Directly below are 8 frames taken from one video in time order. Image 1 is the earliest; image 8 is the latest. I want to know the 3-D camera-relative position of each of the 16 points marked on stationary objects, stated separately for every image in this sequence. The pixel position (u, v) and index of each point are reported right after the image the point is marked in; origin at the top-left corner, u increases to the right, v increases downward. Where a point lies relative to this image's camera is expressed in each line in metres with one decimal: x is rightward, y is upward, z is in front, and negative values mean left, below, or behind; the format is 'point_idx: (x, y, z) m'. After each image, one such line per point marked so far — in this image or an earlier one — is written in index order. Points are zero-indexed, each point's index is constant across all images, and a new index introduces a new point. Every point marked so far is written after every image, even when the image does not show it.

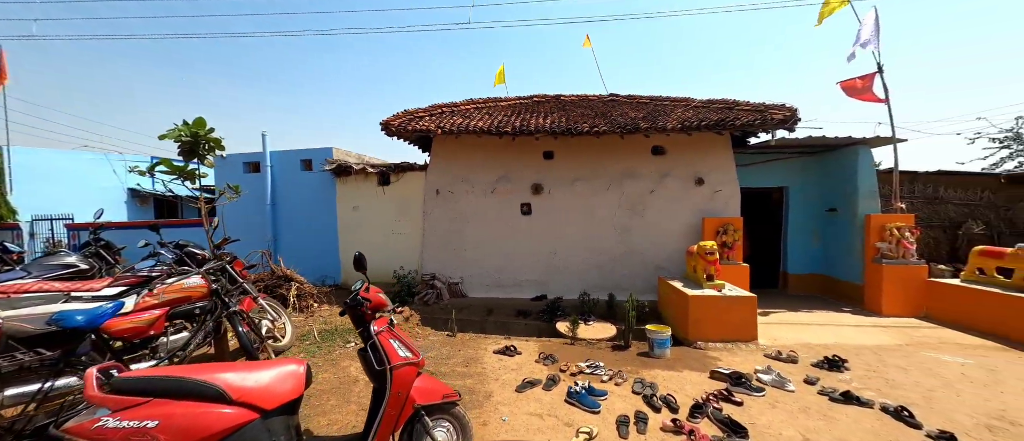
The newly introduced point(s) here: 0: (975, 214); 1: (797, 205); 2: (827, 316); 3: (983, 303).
0: (+9.7, +0.1, +6.8) m
1: (+6.0, +0.3, +7.0) m
2: (+5.3, -1.6, +5.6) m
3: (+6.7, -1.2, +4.6) m
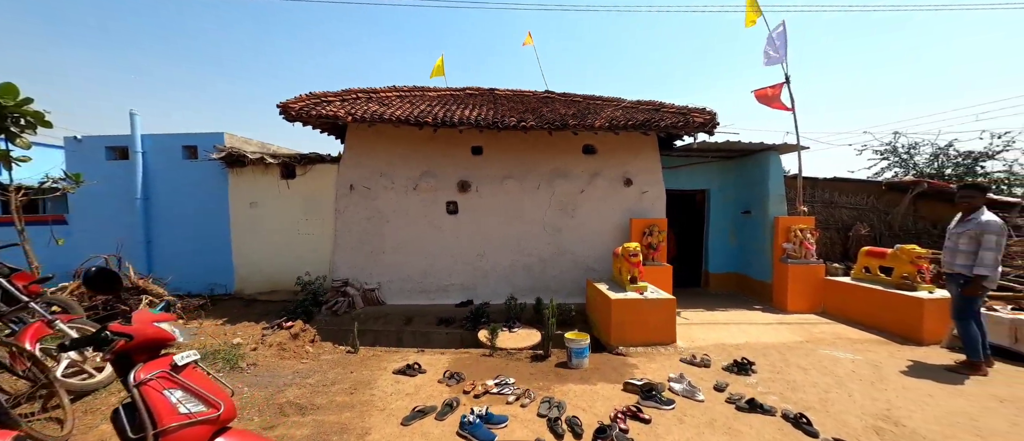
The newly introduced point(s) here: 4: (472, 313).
0: (+8.1, +0.1, +7.6) m
1: (+4.5, +0.3, +7.2) m
2: (+4.0, -1.6, +5.8) m
3: (+5.5, -1.2, +5.0) m
4: (-0.7, -1.5, +5.4) m
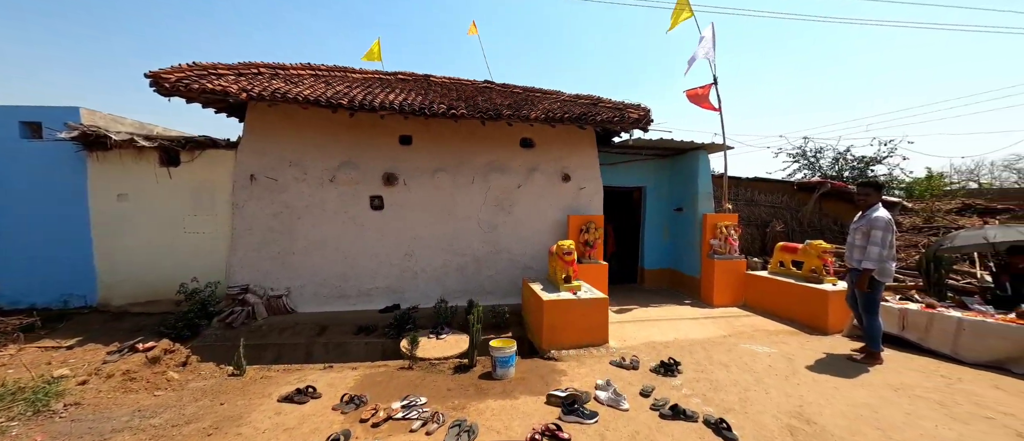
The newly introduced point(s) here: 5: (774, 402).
0: (+6.7, +0.1, +8.2) m
1: (+3.1, +0.4, +7.4) m
2: (+2.8, -1.6, +5.8) m
3: (+4.4, -1.2, +5.3) m
4: (-1.7, -1.5, +4.9) m
5: (+2.2, -1.5, +2.8) m
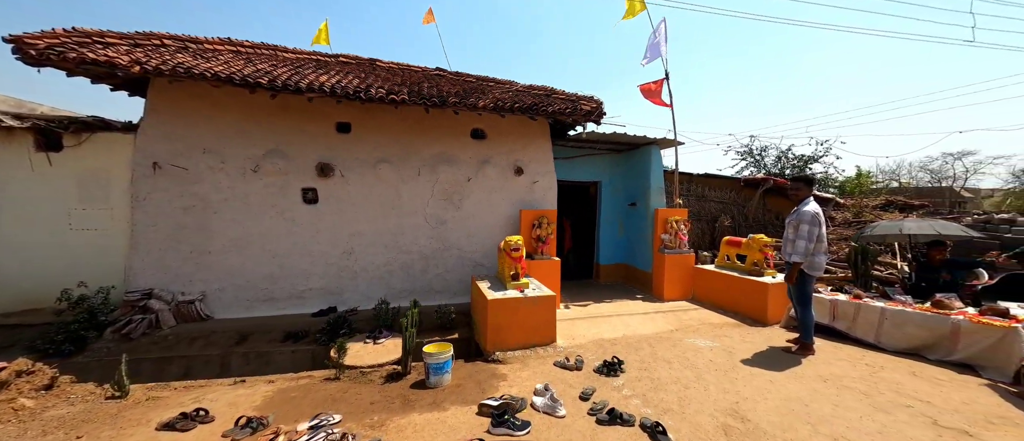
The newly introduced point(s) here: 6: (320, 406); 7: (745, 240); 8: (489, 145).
0: (+5.6, +0.3, +8.5) m
1: (+2.1, +0.5, +7.4) m
2: (+2.0, -1.5, +5.8) m
3: (+3.6, -1.1, +5.5) m
4: (-2.5, -1.4, +4.5) m
5: (+1.7, -1.5, +2.7) m
6: (-1.6, -1.5, +2.7) m
7: (+4.0, -0.3, +5.6) m
8: (-0.4, +1.3, +5.7) m
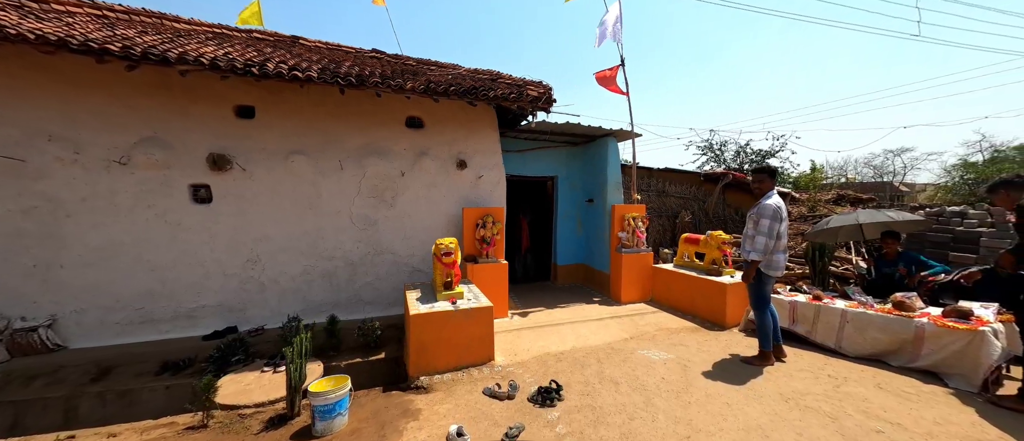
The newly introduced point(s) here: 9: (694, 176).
0: (+4.5, +0.4, +8.3) m
1: (+1.1, +0.5, +6.9) m
2: (+1.1, -1.5, +5.4) m
3: (+2.7, -1.0, +5.1) m
4: (-3.3, -1.4, +3.7) m
5: (+1.0, -1.5, +2.2) m
6: (-2.2, -1.6, +2.0) m
7: (+3.1, -0.3, +5.3) m
8: (-1.3, +1.3, +5.1) m
9: (+4.9, +1.2, +8.6) m
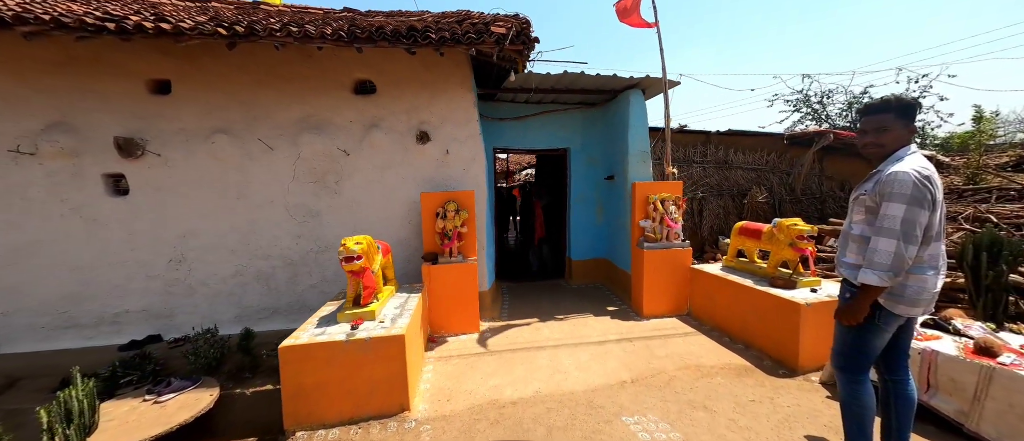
0: (+4.7, +0.7, +6.2) m
1: (+1.1, +0.8, +5.4) m
2: (+0.8, -1.3, +4.0) m
3: (+2.4, -0.9, +3.4) m
4: (-3.8, -1.4, +3.2) m
5: (+0.1, -1.5, +1.0) m
6: (-3.1, -1.6, +1.4) m
7: (+2.7, -0.1, +3.5) m
8: (-1.7, +1.5, +4.1) m
9: (+5.1, +1.6, +6.3) m
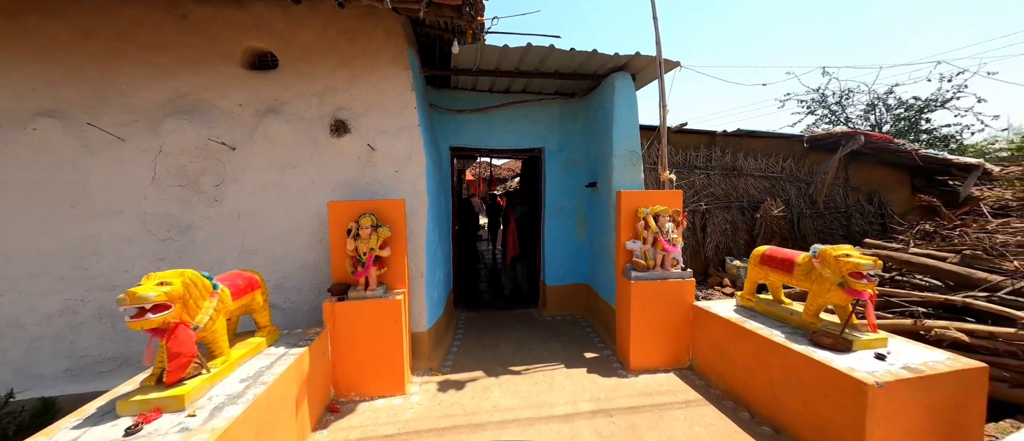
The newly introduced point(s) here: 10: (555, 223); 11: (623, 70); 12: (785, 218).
0: (+4.1, +0.5, +5.2) m
1: (+0.5, +0.6, +4.4) m
2: (+0.2, -1.5, +3.0) m
3: (+1.8, -1.0, +2.4) m
4: (-4.3, -1.5, +2.1) m
5: (-0.4, -1.6, -0.1) m
6: (-3.7, -1.7, +0.3) m
7: (+2.2, -0.3, +2.4) m
8: (-2.2, +1.3, +3.0) m
9: (+4.6, +1.3, +5.4) m
10: (+0.6, 0.0, +4.4) m
11: (+1.2, +1.7, +3.6) m
12: (+4.2, 0.0, +5.1) m
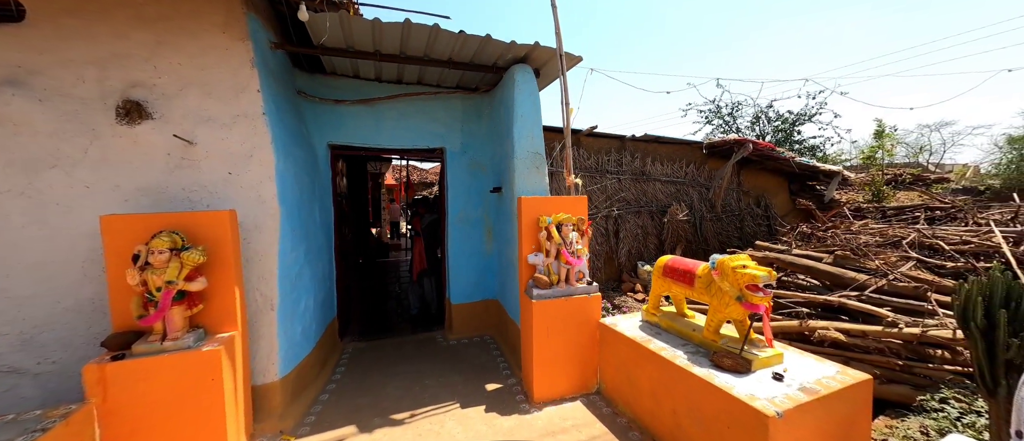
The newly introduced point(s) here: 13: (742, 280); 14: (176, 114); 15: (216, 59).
0: (+2.7, +0.4, +5.3) m
1: (-0.7, +0.5, +3.9) m
2: (-0.6, -1.6, +2.4) m
3: (+1.0, -1.1, +2.1) m
4: (-5.0, -1.7, +0.7) m
5: (-0.7, -1.7, -0.7) m
6: (-4.0, -1.9, -0.9) m
7: (+1.4, -0.3, +2.3) m
8: (-3.1, +1.2, +2.1) m
9: (+3.1, +1.2, +5.6) m
10: (-0.6, -0.2, +3.9) m
11: (+0.1, +1.6, +3.2) m
12: (+2.8, 0.0, +5.2) m
13: (+1.4, -0.4, +2.0) m
14: (-2.4, +0.7, +2.3) m
15: (-2.2, +1.2, +2.4) m
